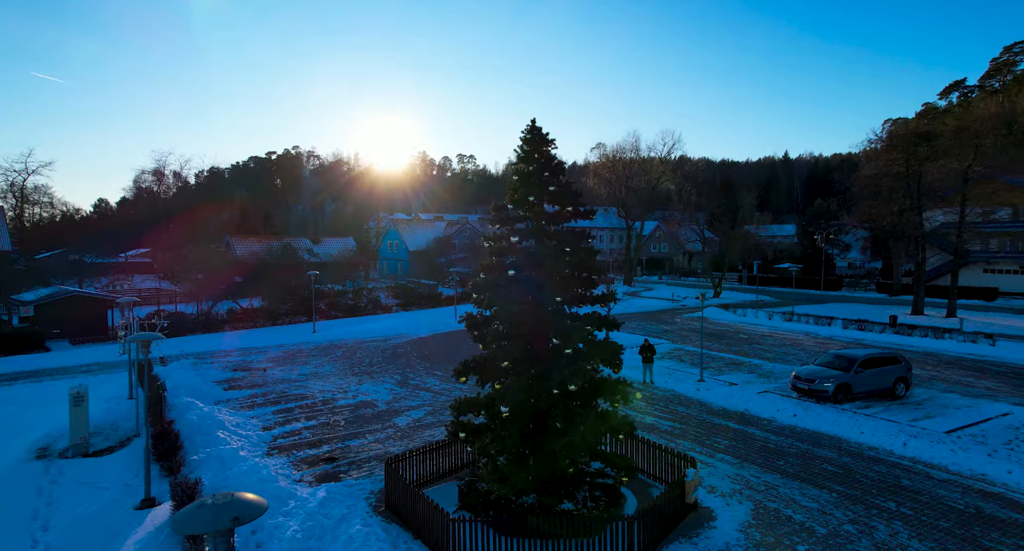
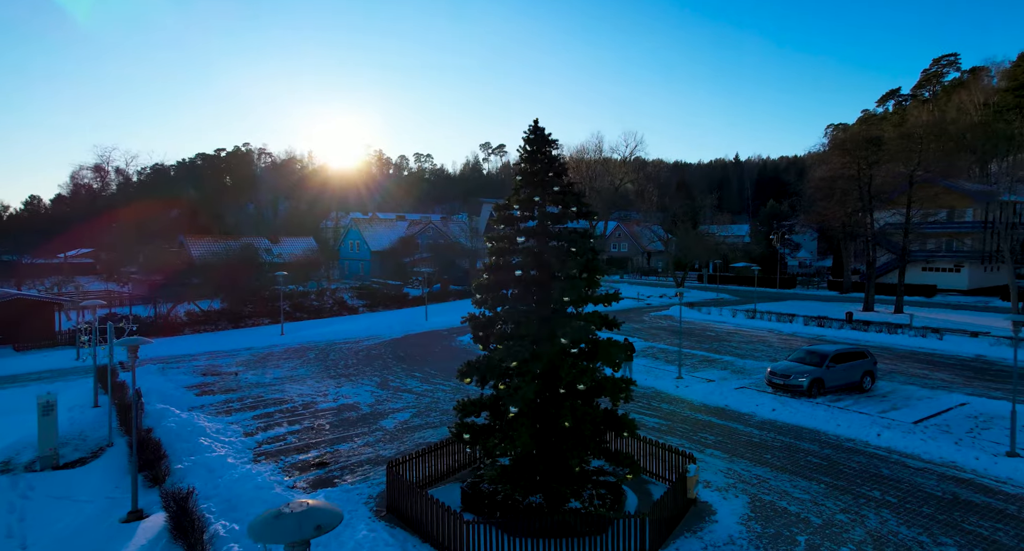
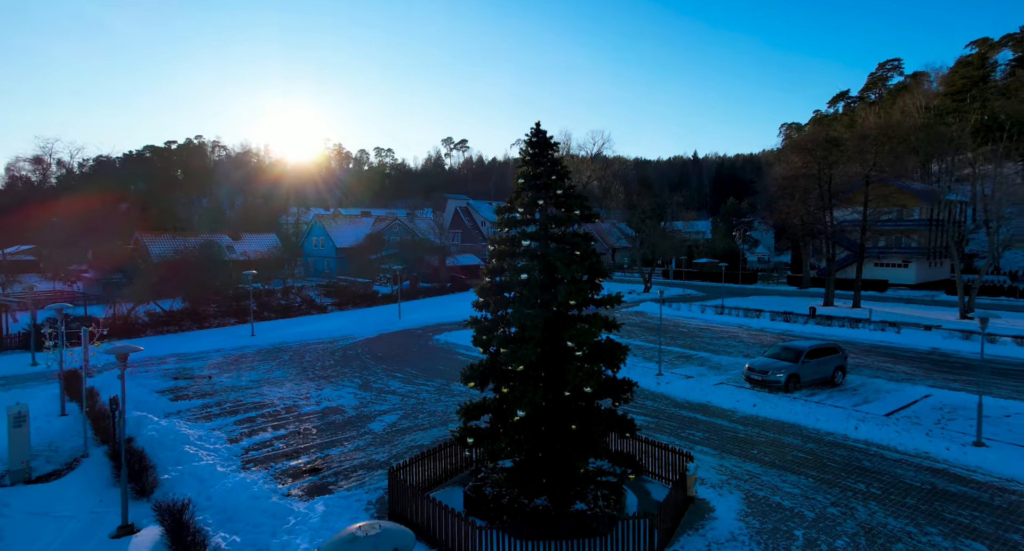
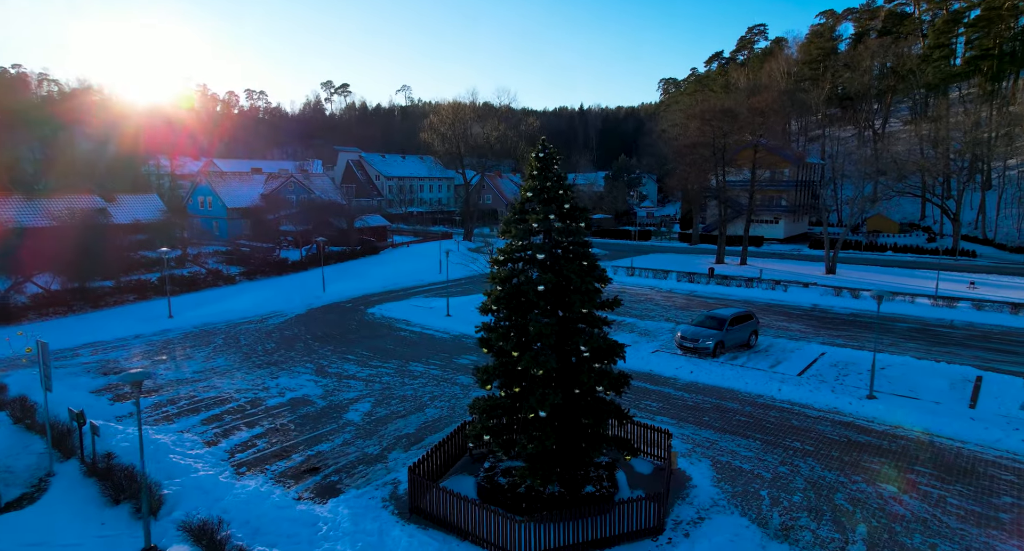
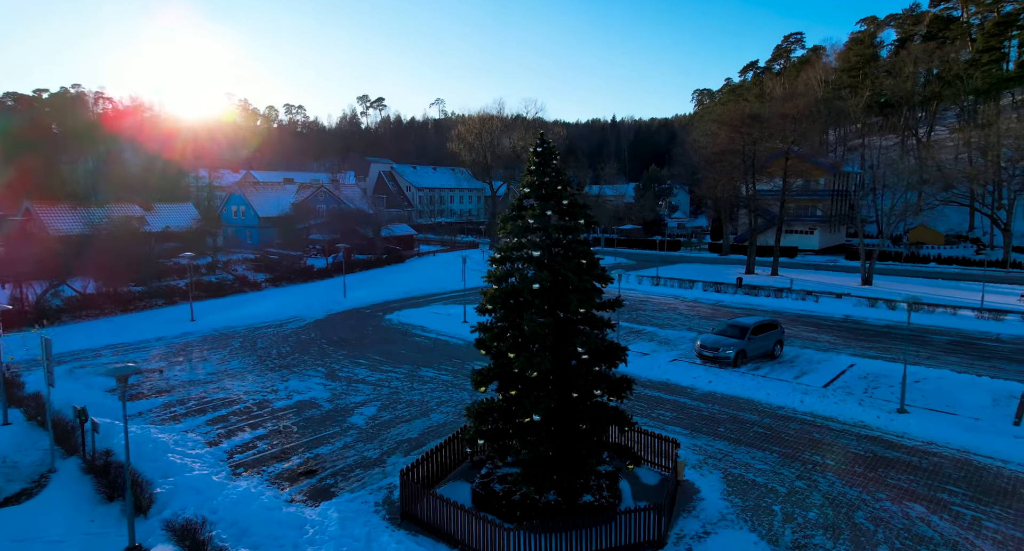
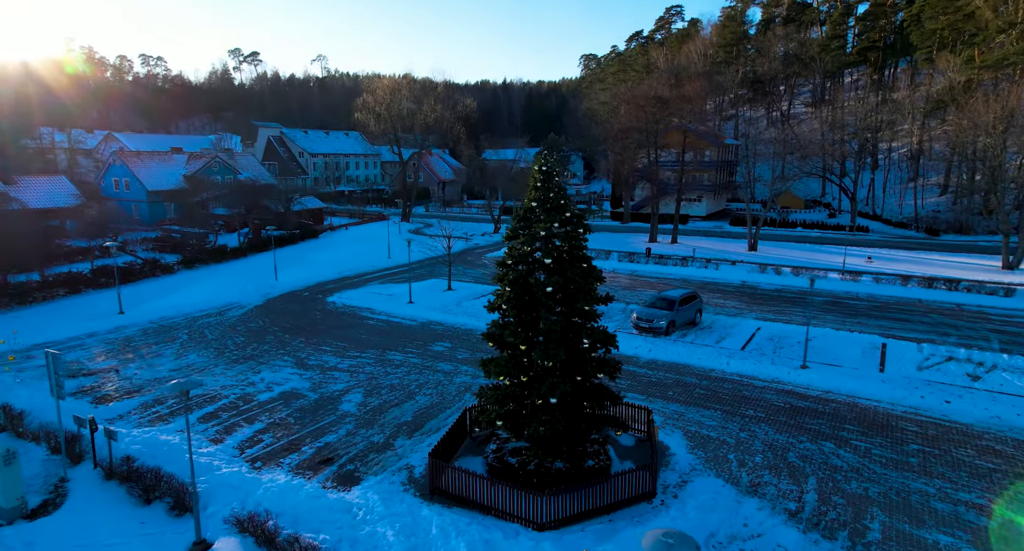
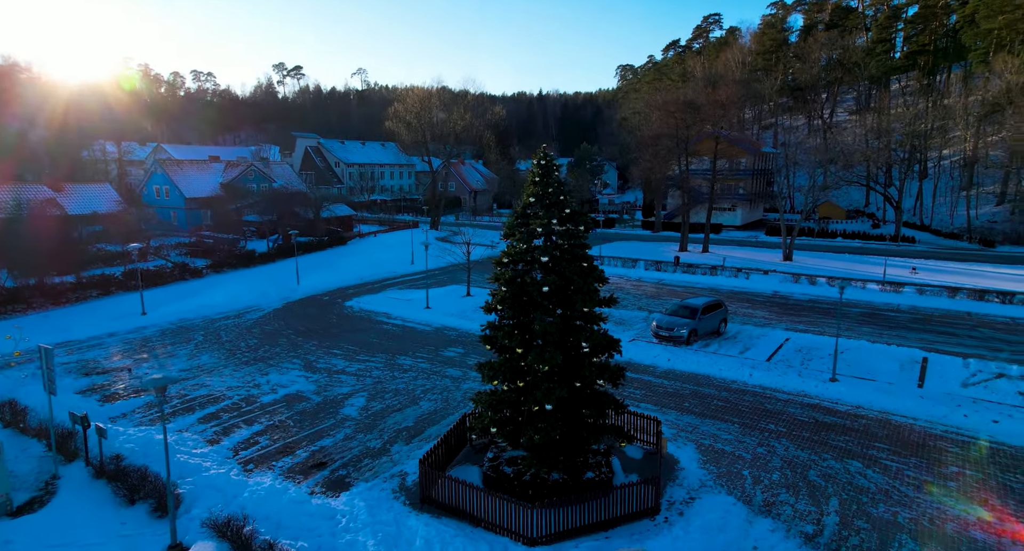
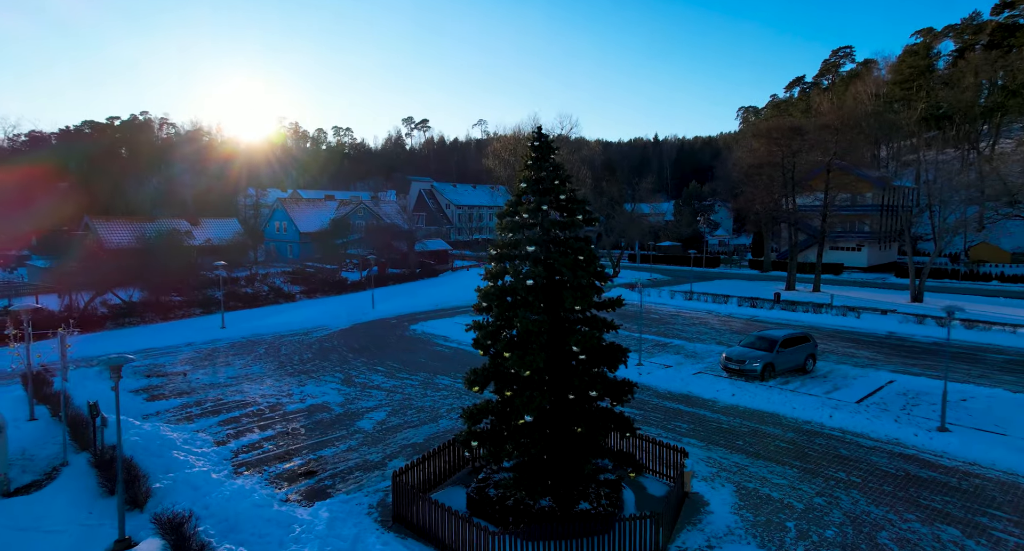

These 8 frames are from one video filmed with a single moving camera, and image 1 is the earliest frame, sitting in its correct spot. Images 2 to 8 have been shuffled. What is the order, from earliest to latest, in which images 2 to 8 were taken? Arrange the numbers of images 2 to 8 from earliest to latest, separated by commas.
2, 3, 8, 5, 4, 7, 6
